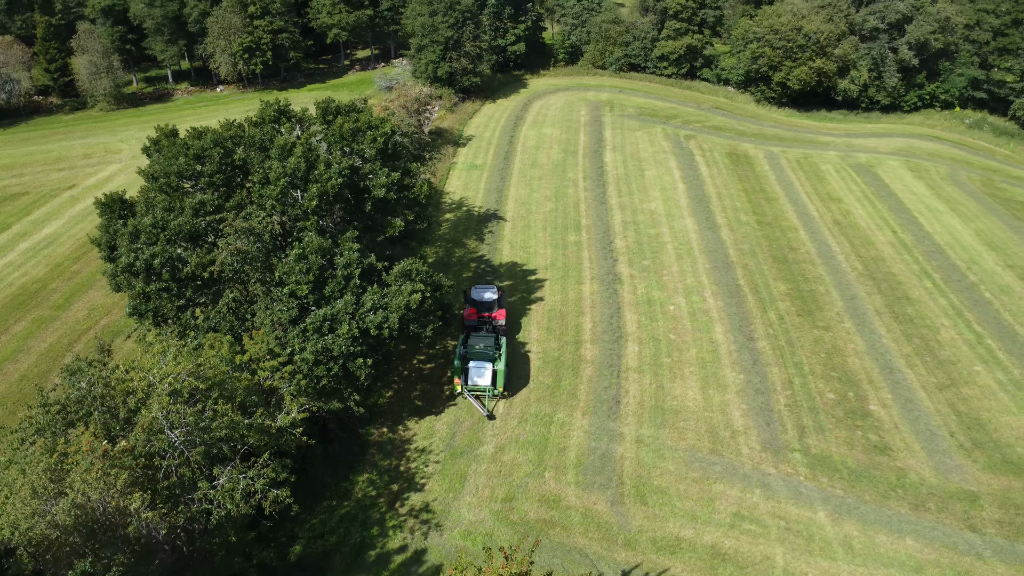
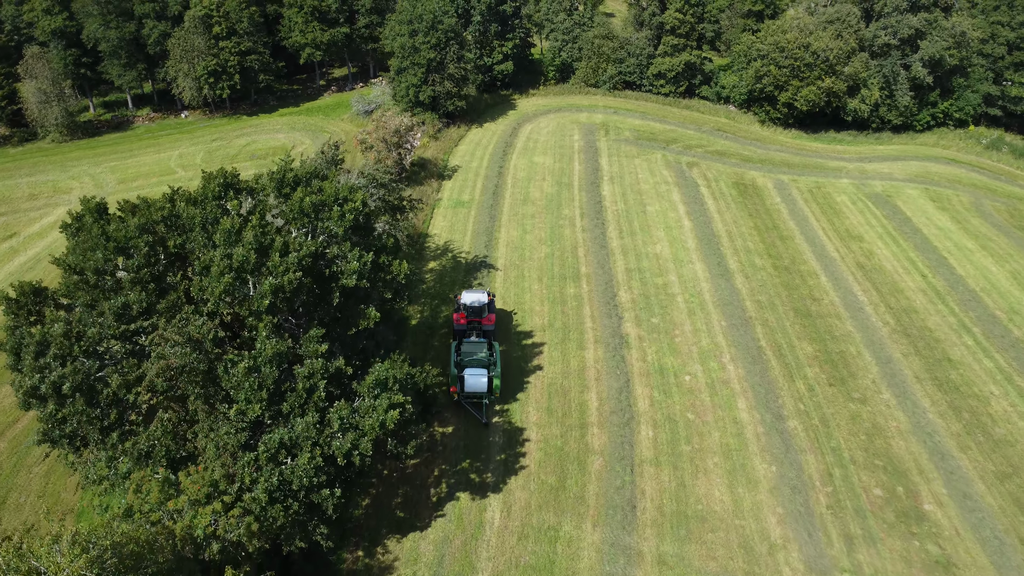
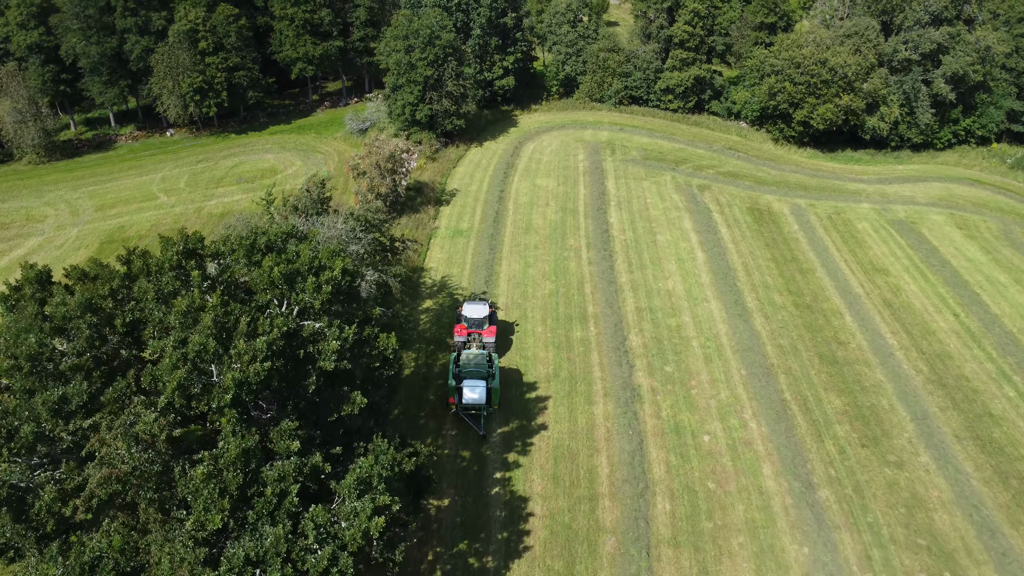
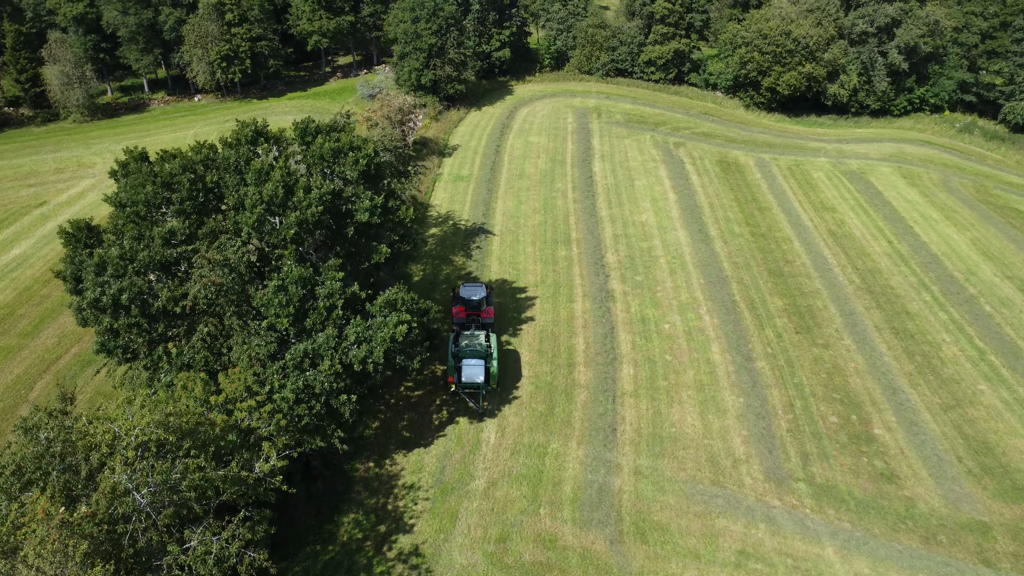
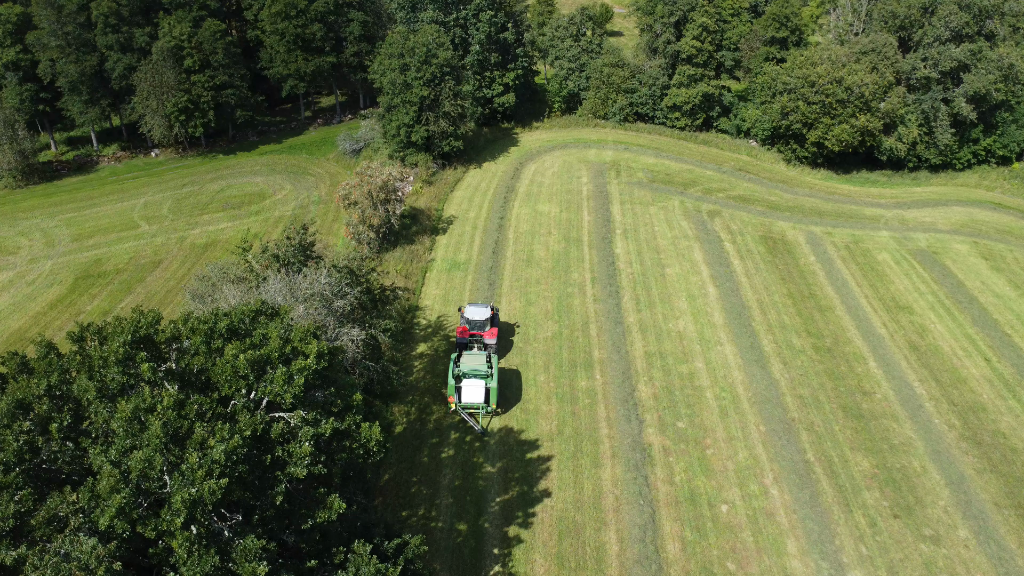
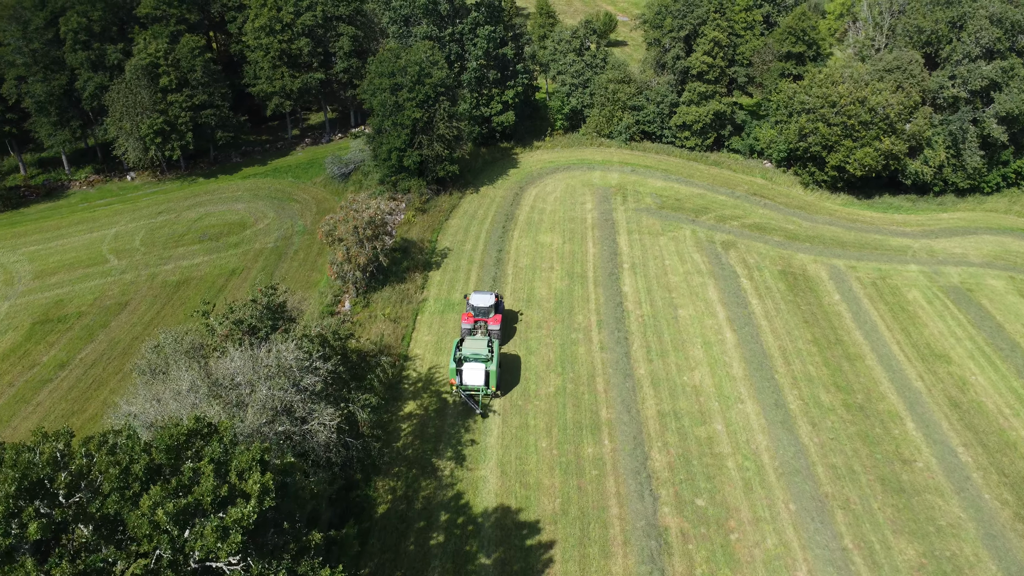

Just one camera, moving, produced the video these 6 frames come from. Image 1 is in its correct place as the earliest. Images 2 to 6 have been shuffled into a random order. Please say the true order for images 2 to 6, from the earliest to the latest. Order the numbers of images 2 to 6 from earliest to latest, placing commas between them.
4, 2, 3, 5, 6
